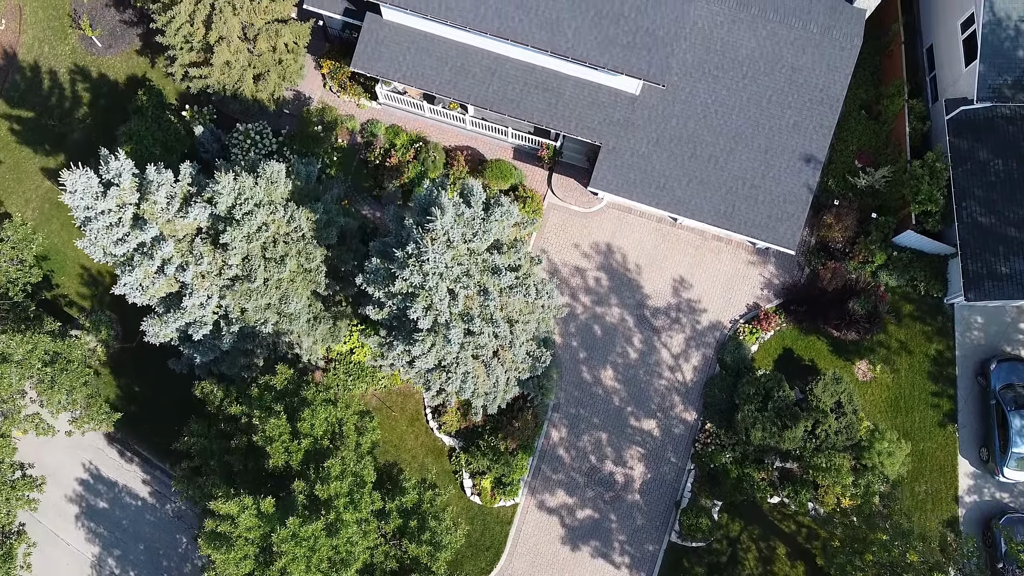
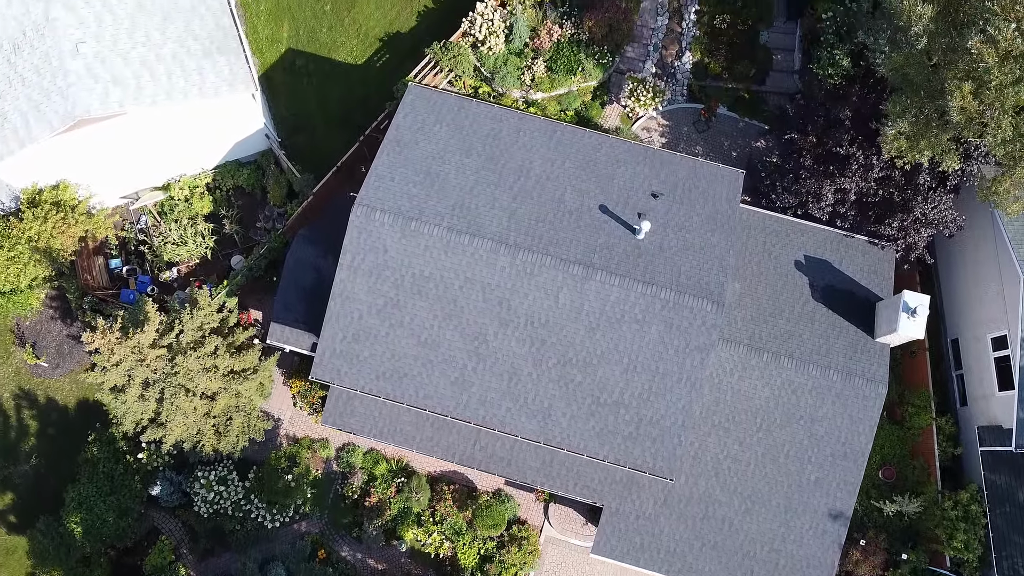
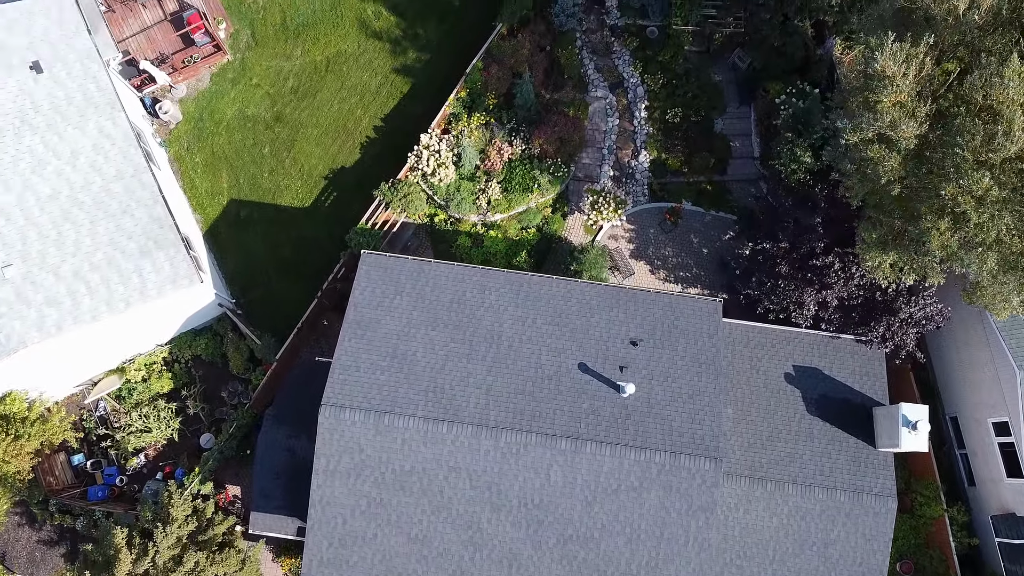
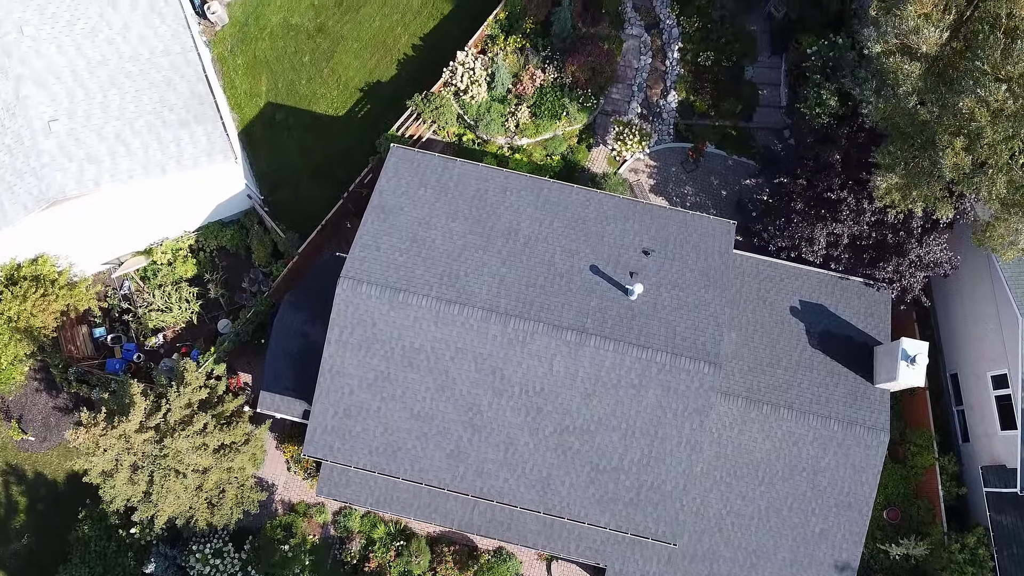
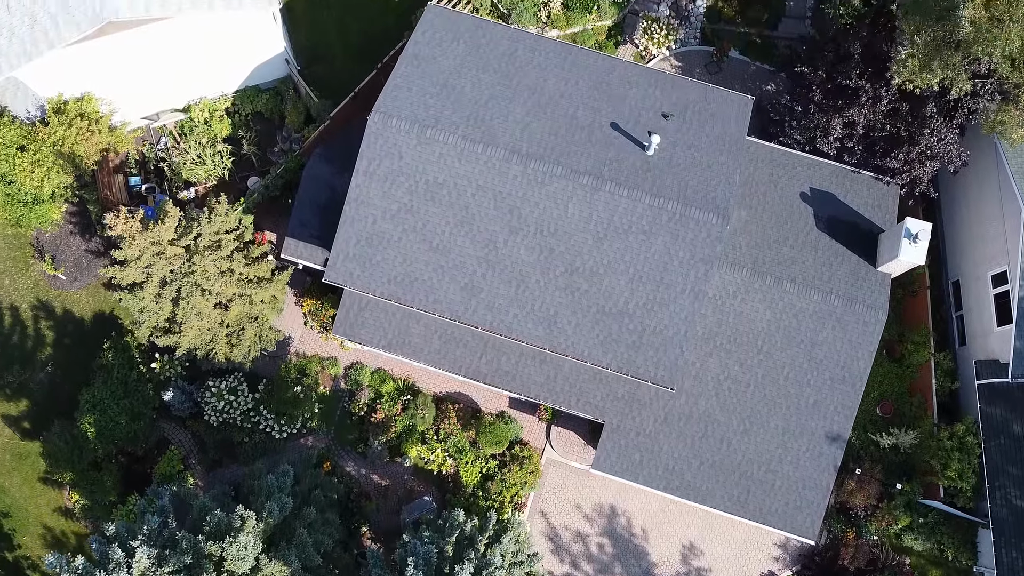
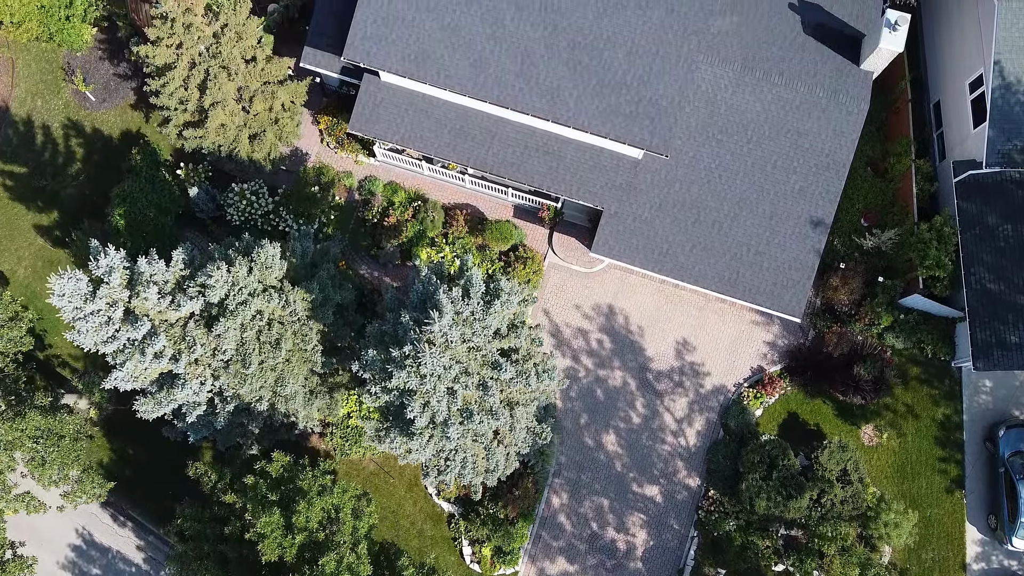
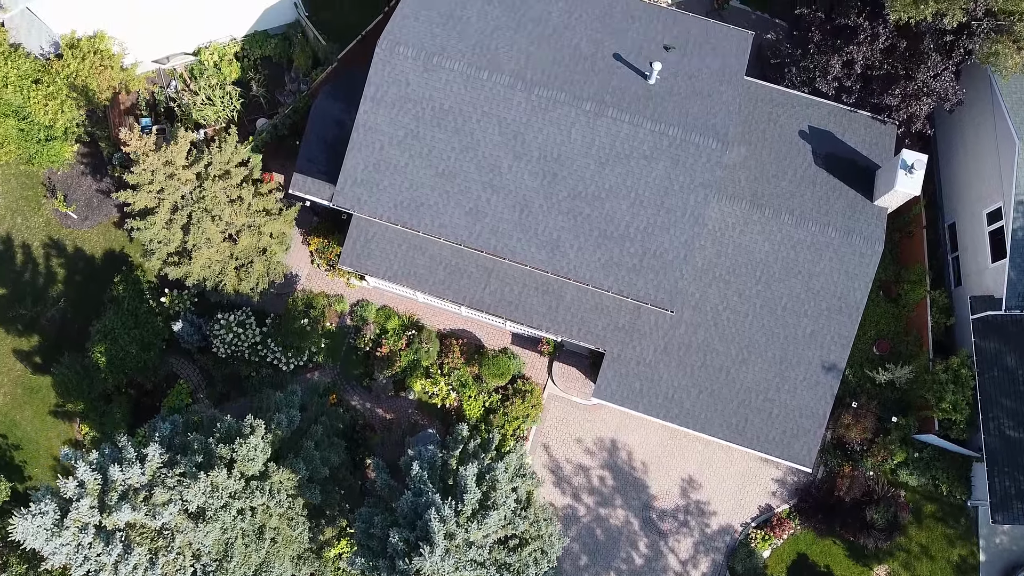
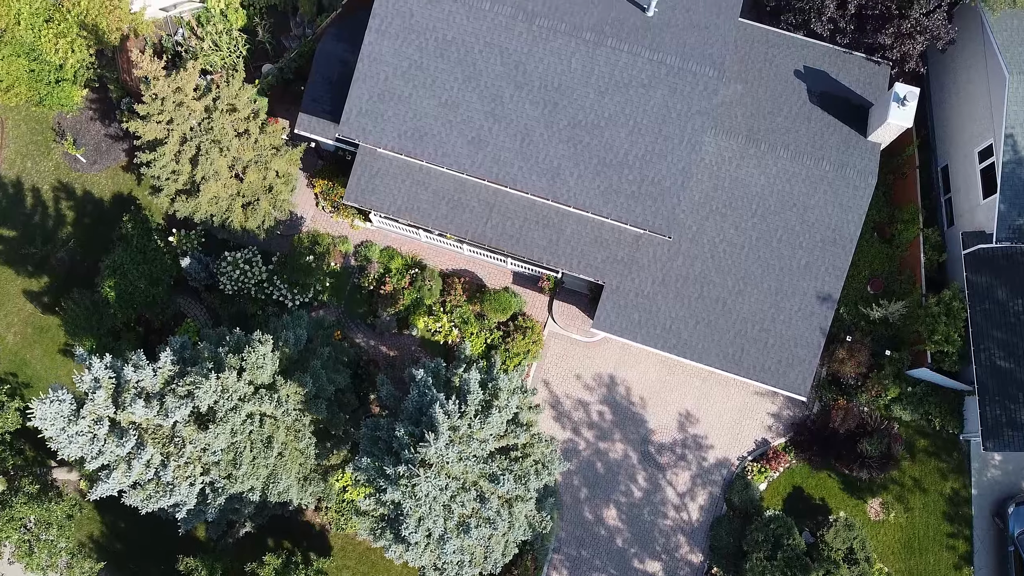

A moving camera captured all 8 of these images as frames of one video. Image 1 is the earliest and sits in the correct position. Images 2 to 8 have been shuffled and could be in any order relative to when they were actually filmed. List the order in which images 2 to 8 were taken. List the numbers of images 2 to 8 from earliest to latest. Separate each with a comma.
6, 8, 7, 5, 2, 4, 3
